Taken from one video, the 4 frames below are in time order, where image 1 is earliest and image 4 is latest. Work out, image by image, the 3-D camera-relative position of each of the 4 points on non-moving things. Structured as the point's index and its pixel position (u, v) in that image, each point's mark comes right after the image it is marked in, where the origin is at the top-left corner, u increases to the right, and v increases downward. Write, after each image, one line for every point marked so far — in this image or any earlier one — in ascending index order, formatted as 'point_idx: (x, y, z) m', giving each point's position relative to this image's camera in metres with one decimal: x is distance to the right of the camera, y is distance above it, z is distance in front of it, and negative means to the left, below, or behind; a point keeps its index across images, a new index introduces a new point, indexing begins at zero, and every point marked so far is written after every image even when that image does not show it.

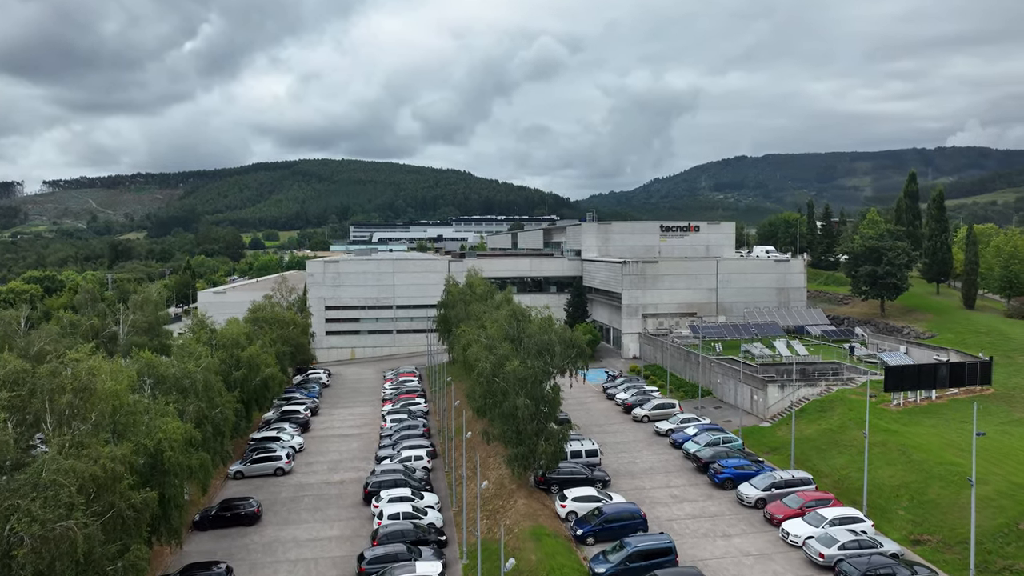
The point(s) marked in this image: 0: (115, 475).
0: (-9.0, -4.3, +16.0) m
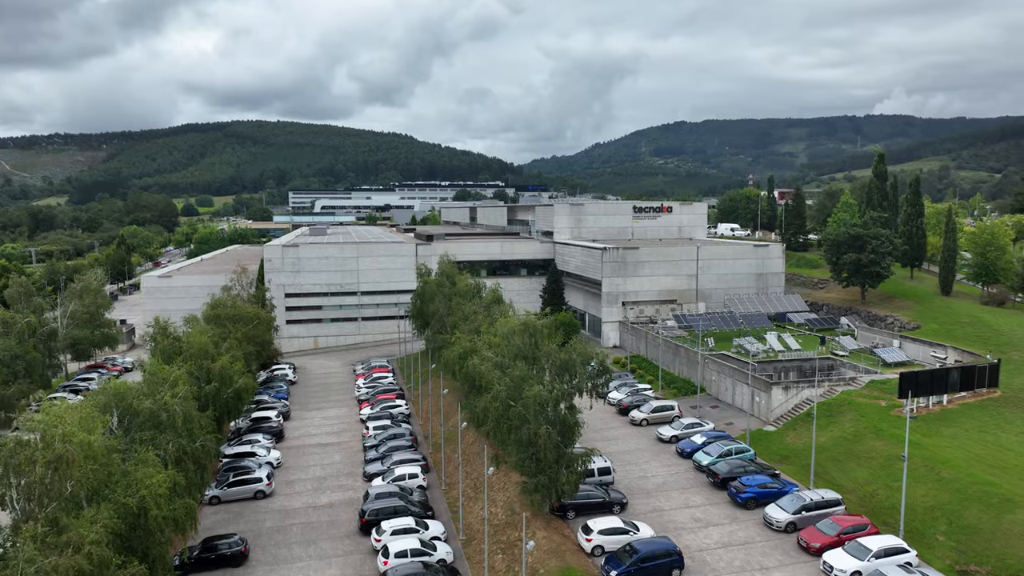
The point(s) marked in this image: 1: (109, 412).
0: (-7.8, -5.2, +13.4) m
1: (-11.4, -3.5, +19.9) m
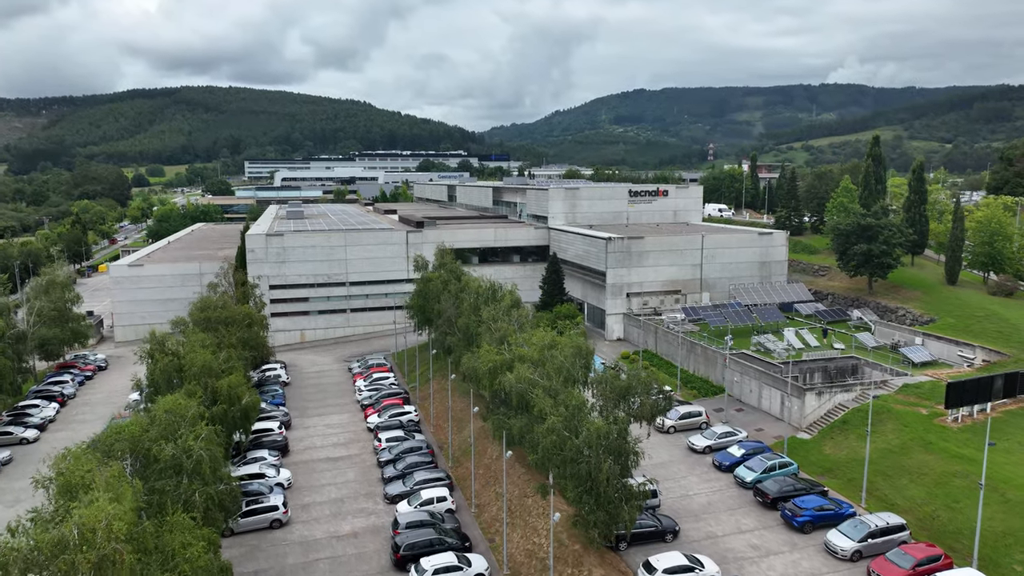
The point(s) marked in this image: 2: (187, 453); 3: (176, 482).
0: (-5.7, -6.3, +11.4) m
1: (-9.7, -4.3, +17.6) m
2: (-8.5, -4.3, +18.3) m
3: (-8.5, -4.9, +17.9) m
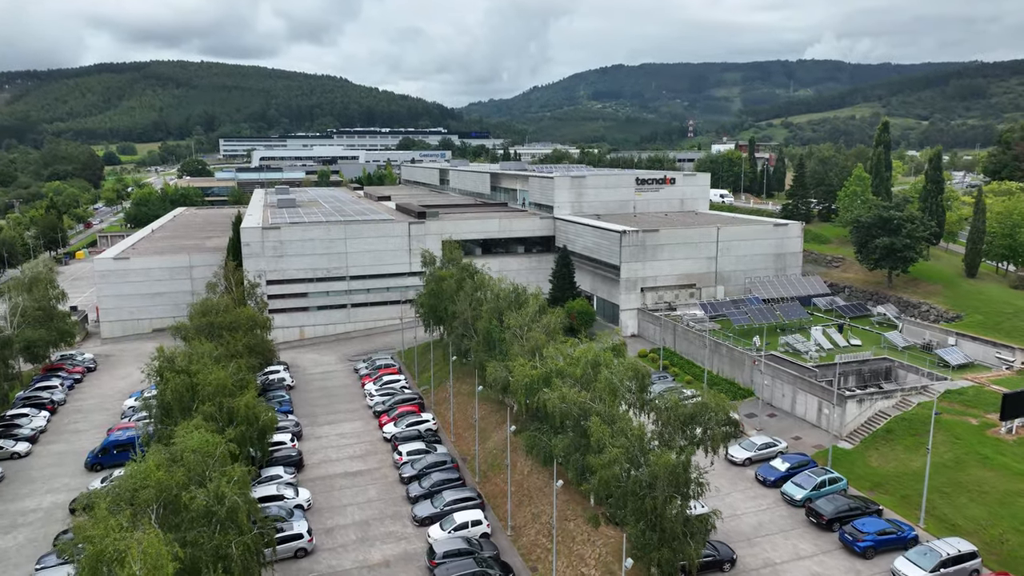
0: (-3.9, -7.2, +9.8) m
1: (-8.1, -5.0, +15.8) m
2: (-6.9, -5.0, +16.6) m
3: (-6.9, -5.6, +16.1) m
